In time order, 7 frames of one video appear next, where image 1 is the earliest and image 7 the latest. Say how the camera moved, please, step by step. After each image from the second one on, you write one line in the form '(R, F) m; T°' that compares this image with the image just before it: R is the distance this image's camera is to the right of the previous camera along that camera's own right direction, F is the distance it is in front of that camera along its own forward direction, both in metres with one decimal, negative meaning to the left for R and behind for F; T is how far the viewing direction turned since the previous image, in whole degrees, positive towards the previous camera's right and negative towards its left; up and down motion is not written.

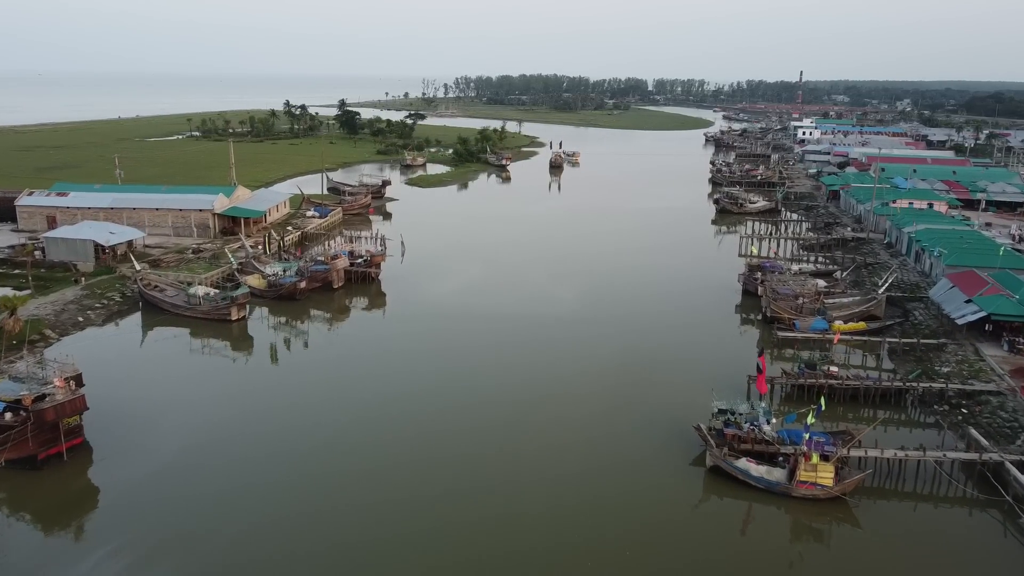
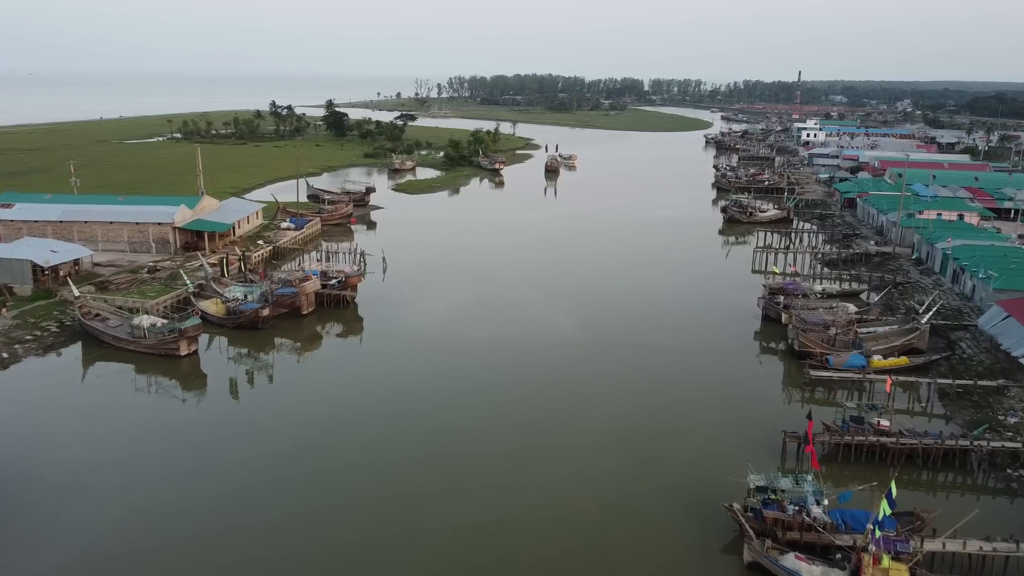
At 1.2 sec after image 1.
(+0.1, +2.9) m; 0°
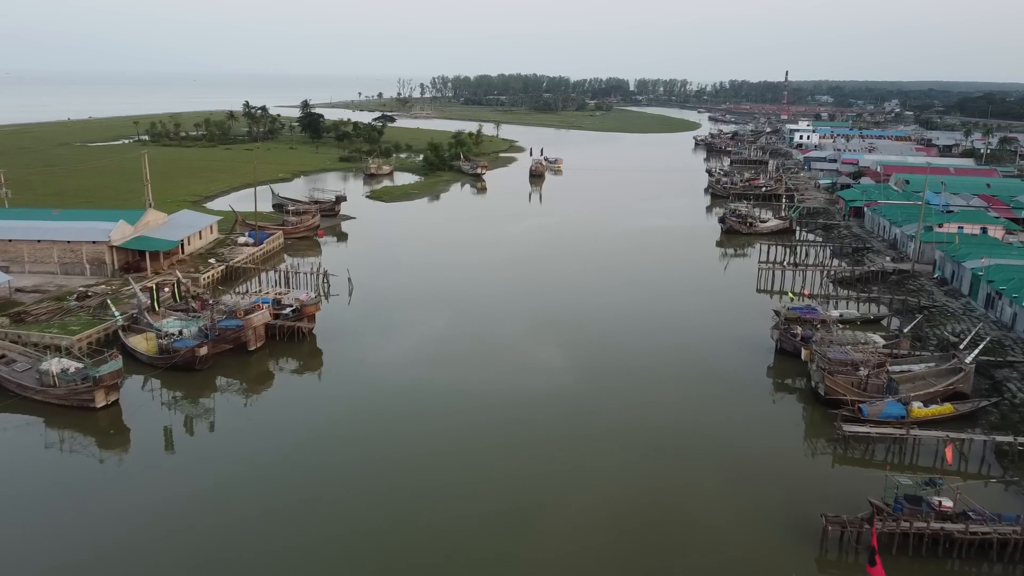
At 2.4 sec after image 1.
(+0.1, +2.9) m; +1°
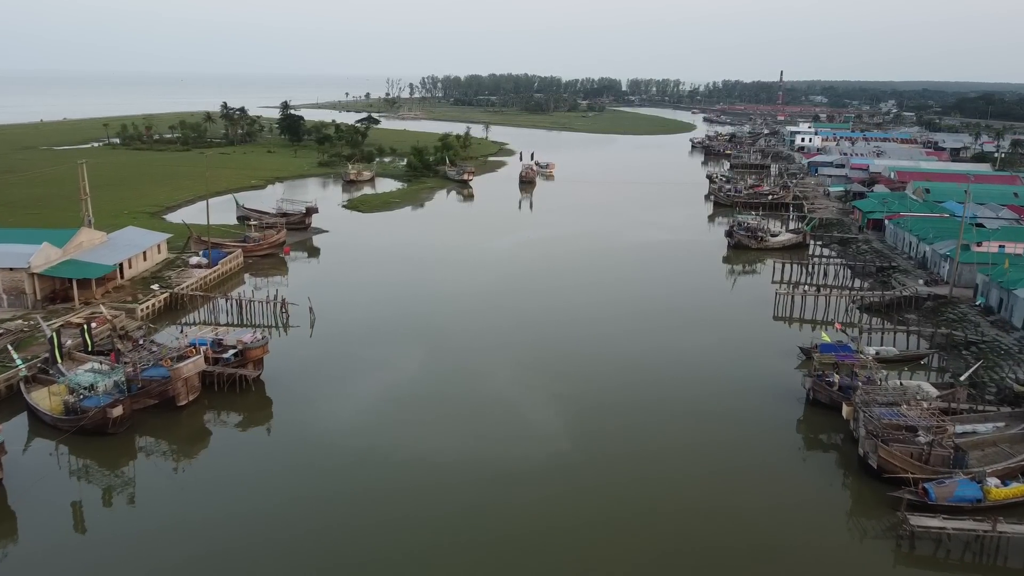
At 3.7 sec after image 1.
(+0.2, +3.3) m; +1°
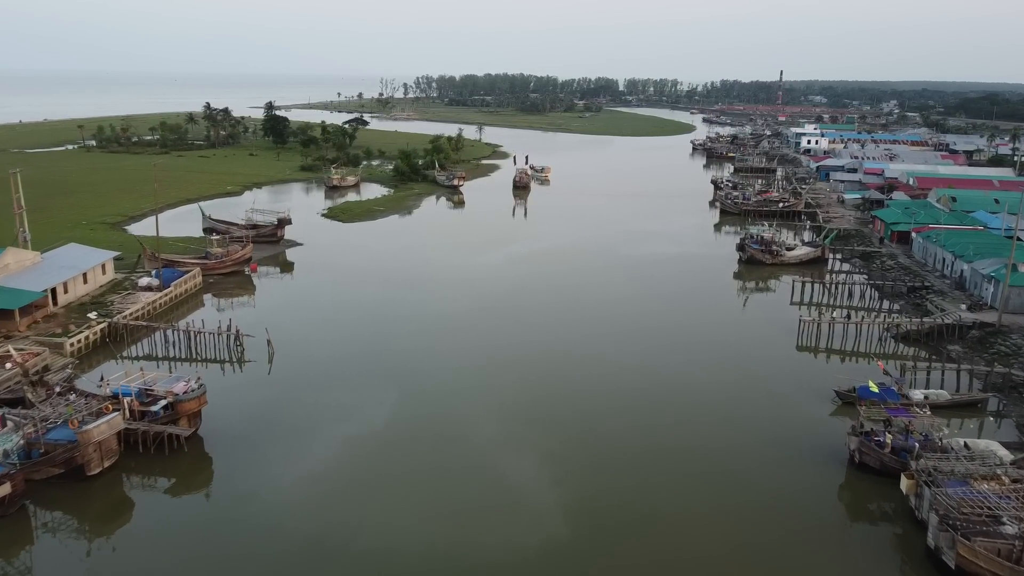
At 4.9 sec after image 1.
(+0.2, +2.9) m; 0°
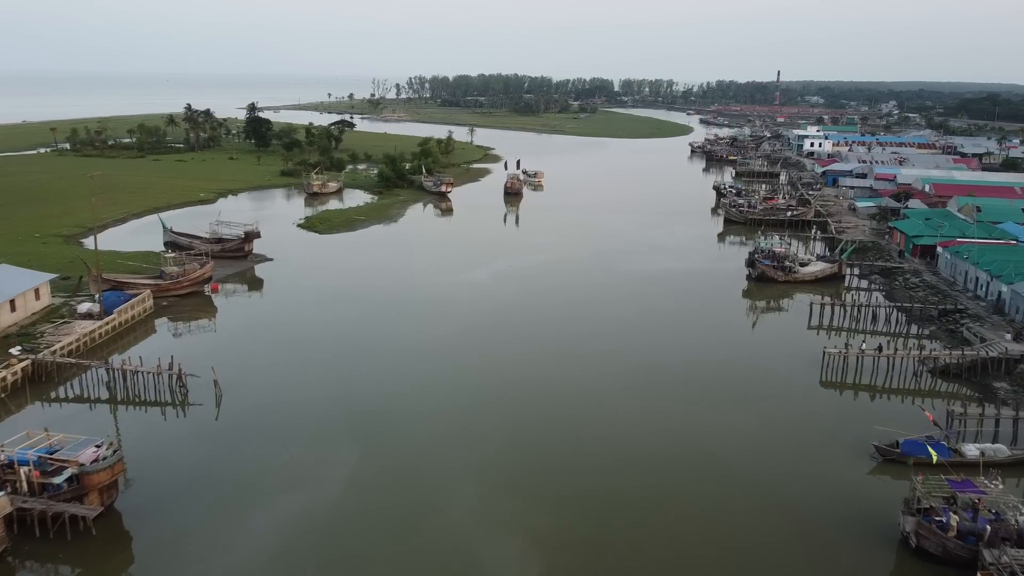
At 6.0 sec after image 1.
(+0.2, +2.6) m; 0°
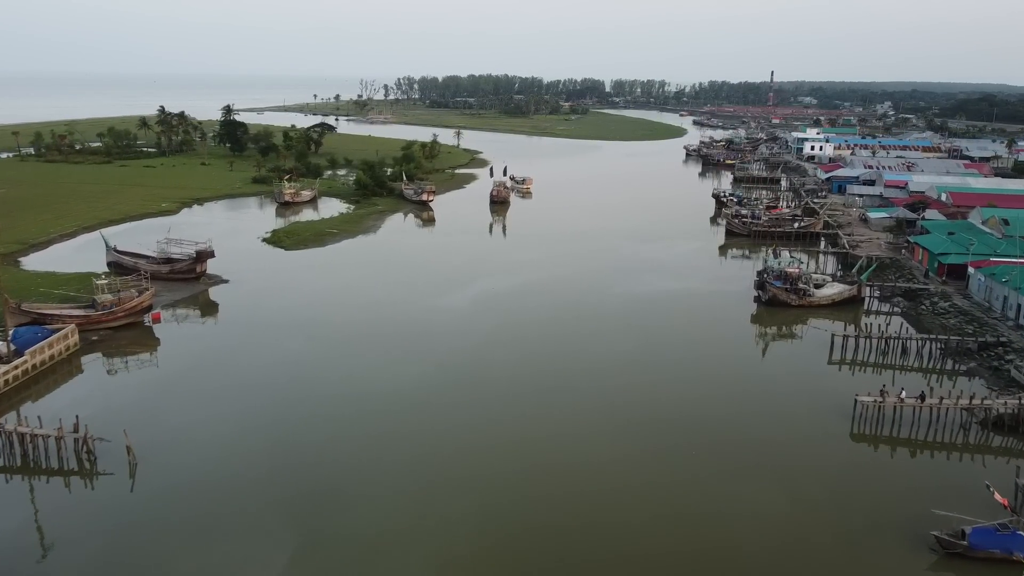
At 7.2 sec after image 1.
(+0.3, +2.9) m; +1°
